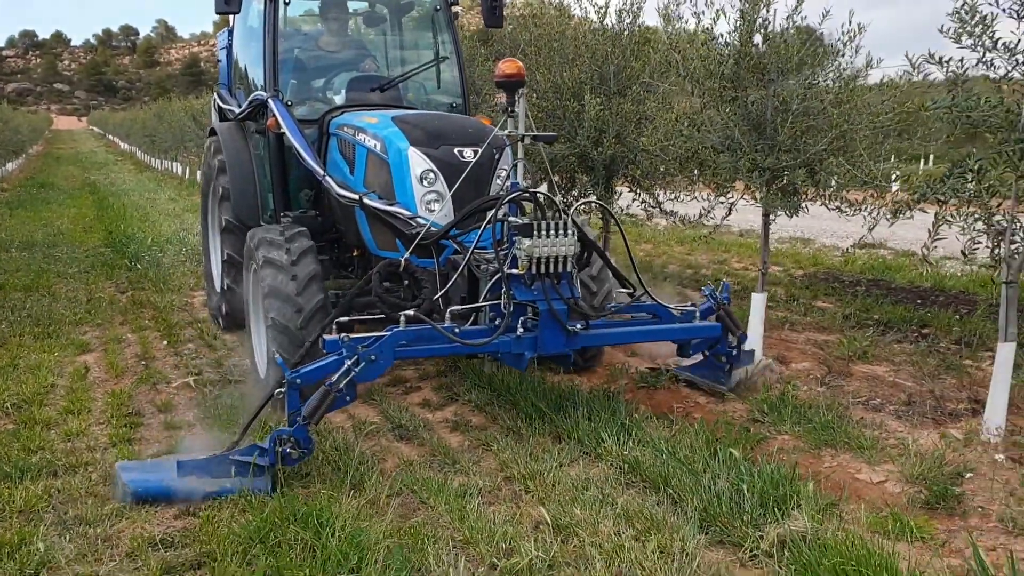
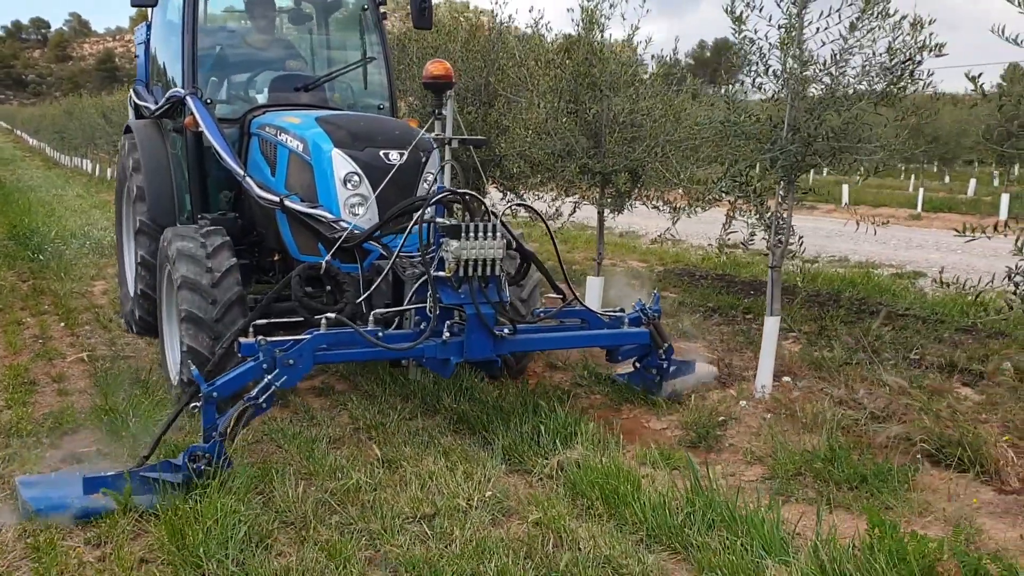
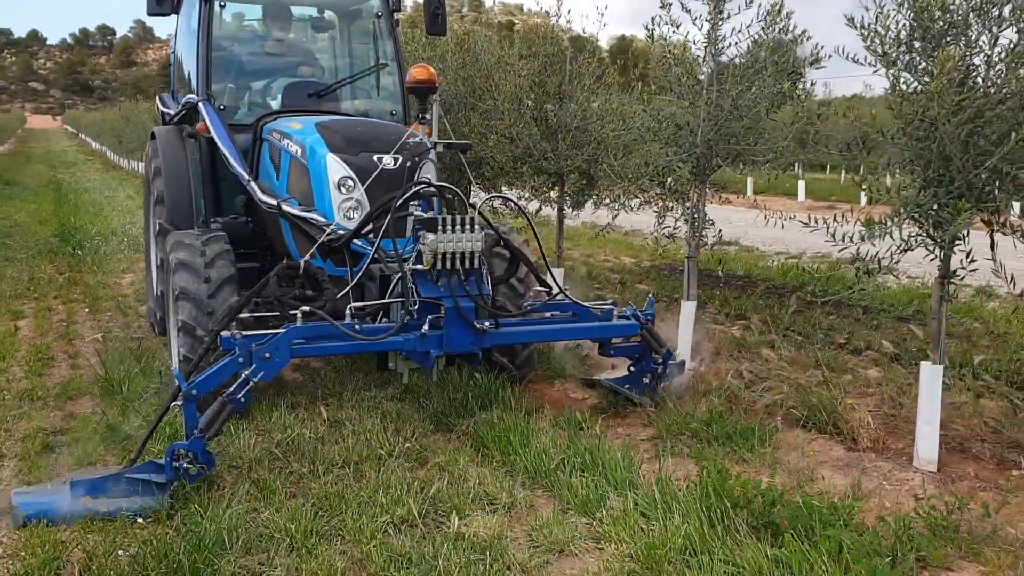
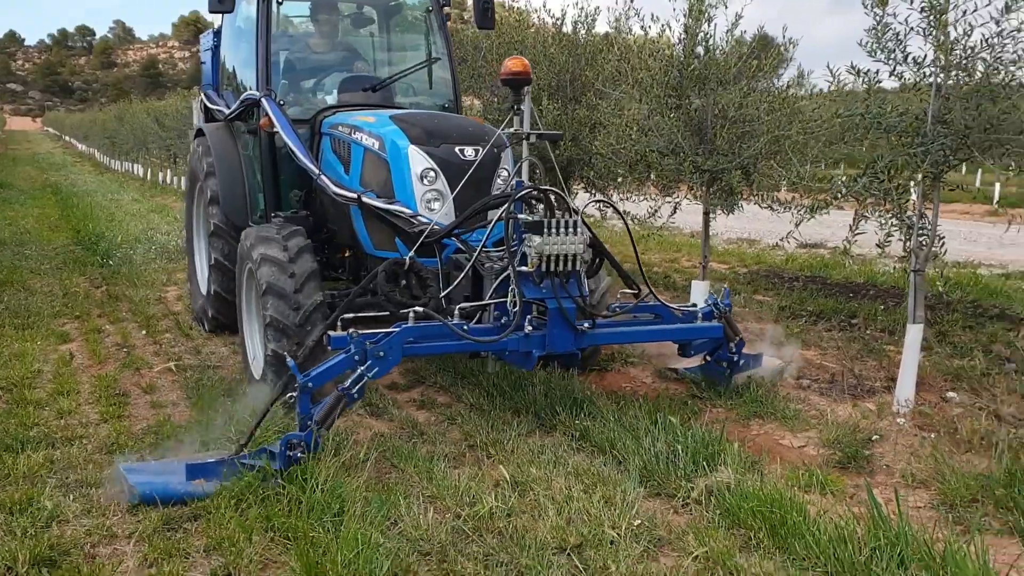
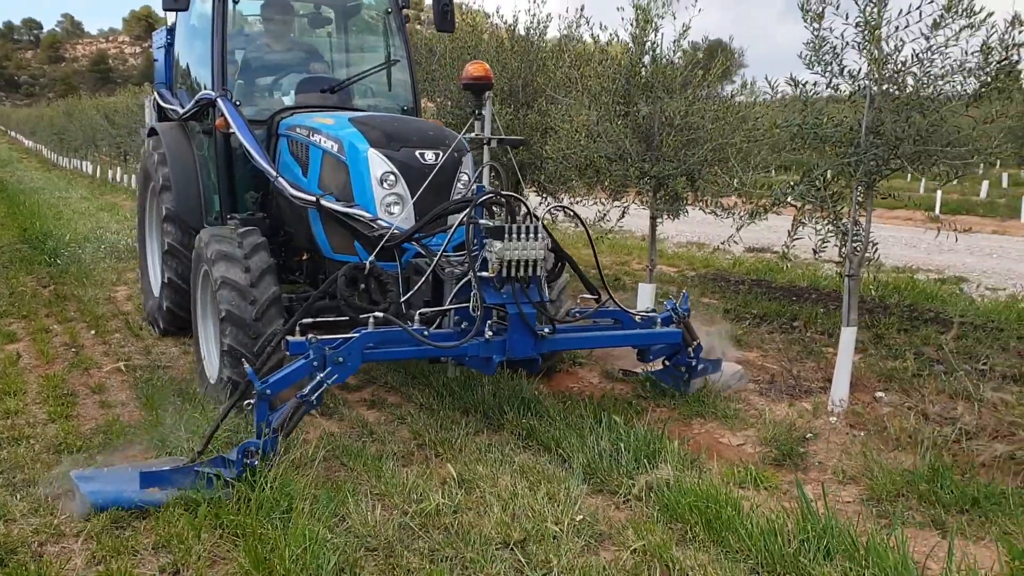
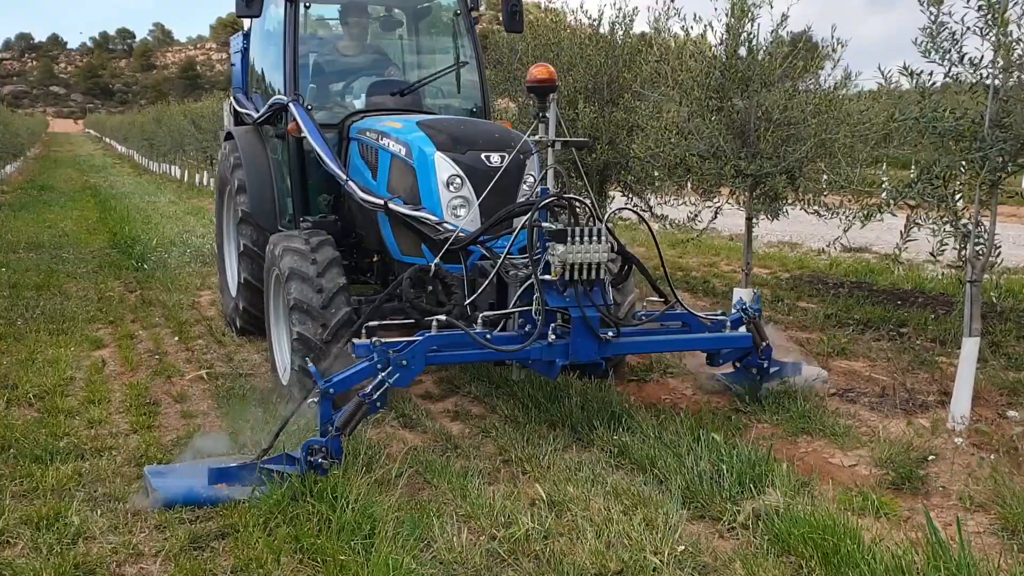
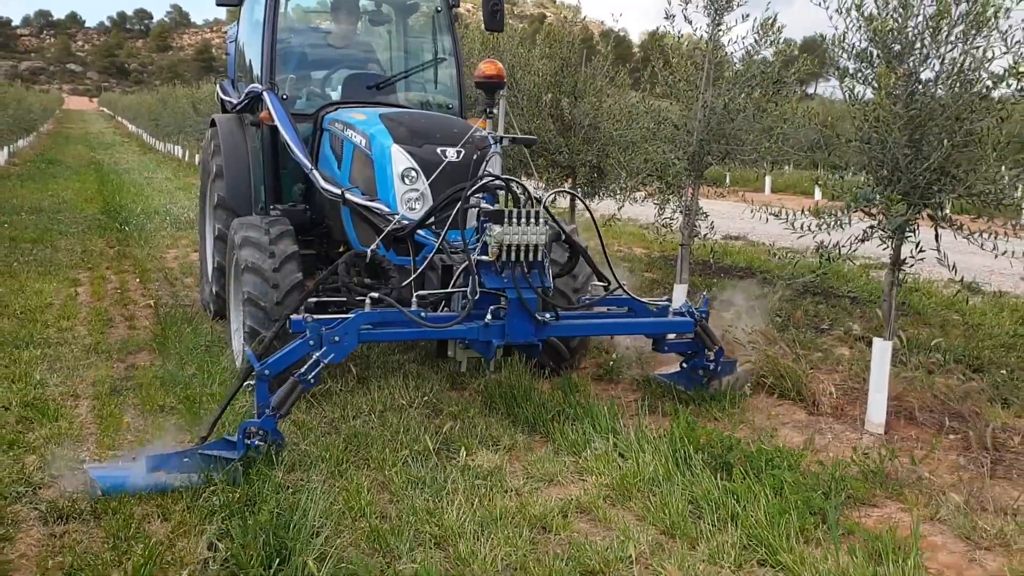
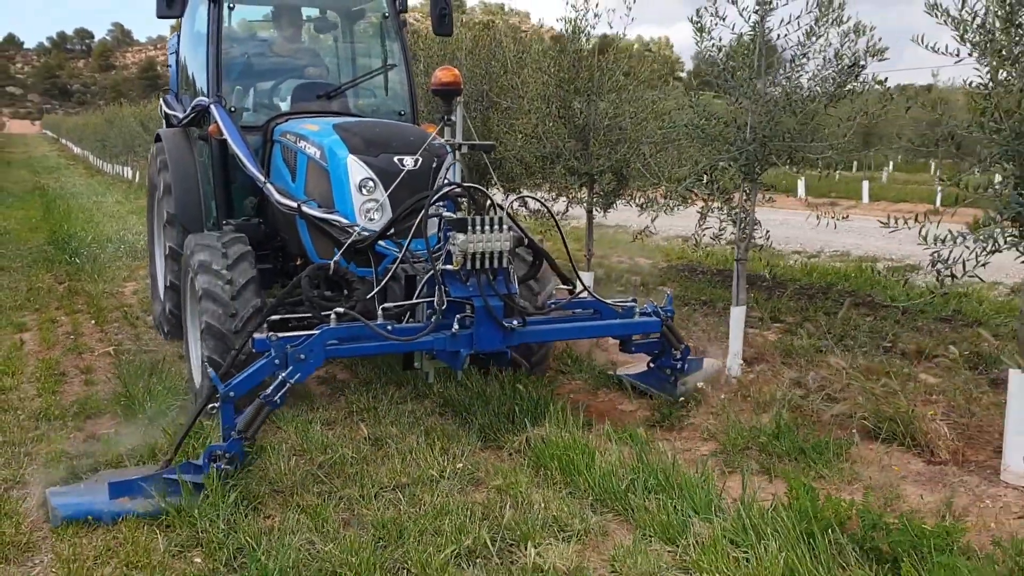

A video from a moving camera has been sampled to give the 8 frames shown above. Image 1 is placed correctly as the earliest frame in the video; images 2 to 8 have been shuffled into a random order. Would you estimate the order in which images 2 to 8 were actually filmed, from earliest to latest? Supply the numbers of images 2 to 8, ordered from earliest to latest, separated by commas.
6, 4, 5, 2, 8, 3, 7
